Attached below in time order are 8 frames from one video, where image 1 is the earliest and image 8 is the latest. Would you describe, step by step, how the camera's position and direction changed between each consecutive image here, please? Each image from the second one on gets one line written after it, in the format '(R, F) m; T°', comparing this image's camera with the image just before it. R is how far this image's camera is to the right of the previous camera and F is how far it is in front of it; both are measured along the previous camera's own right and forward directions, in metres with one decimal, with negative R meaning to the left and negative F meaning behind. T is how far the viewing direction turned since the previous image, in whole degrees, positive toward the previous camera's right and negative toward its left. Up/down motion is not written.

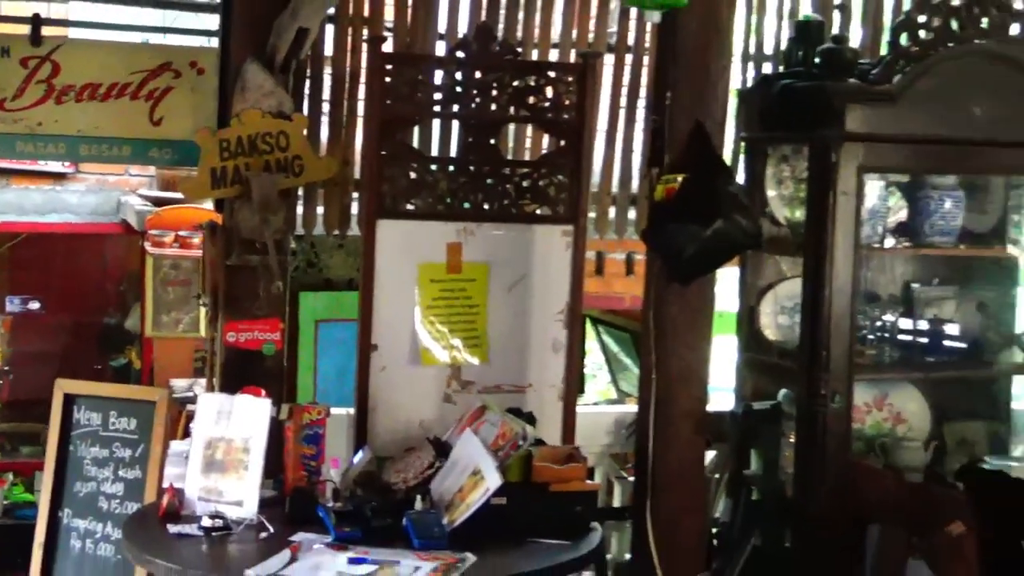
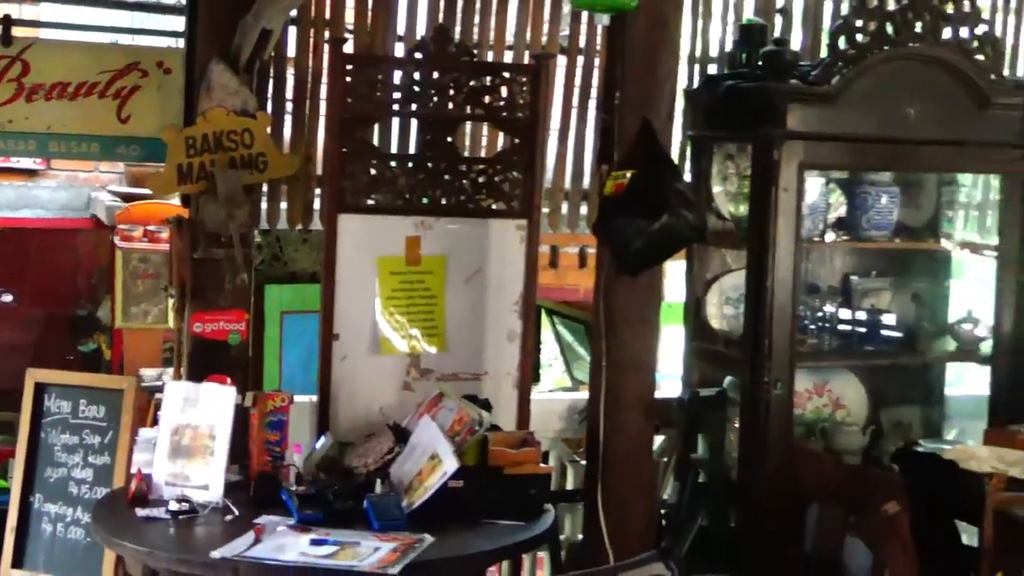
(+0.1, -0.1) m; +1°
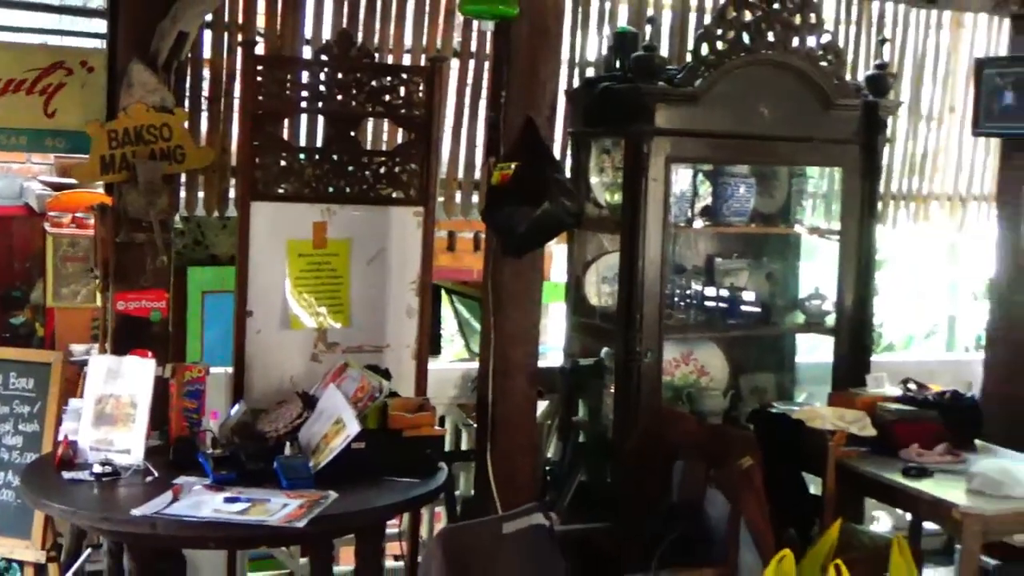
(+0.3, -0.3) m; +2°
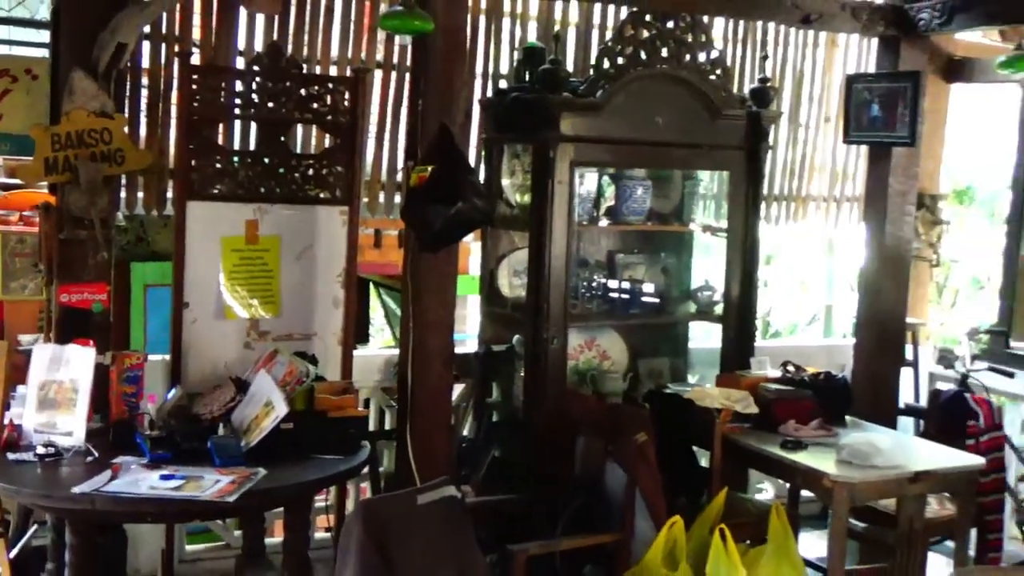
(+0.3, -0.2) m; +2°
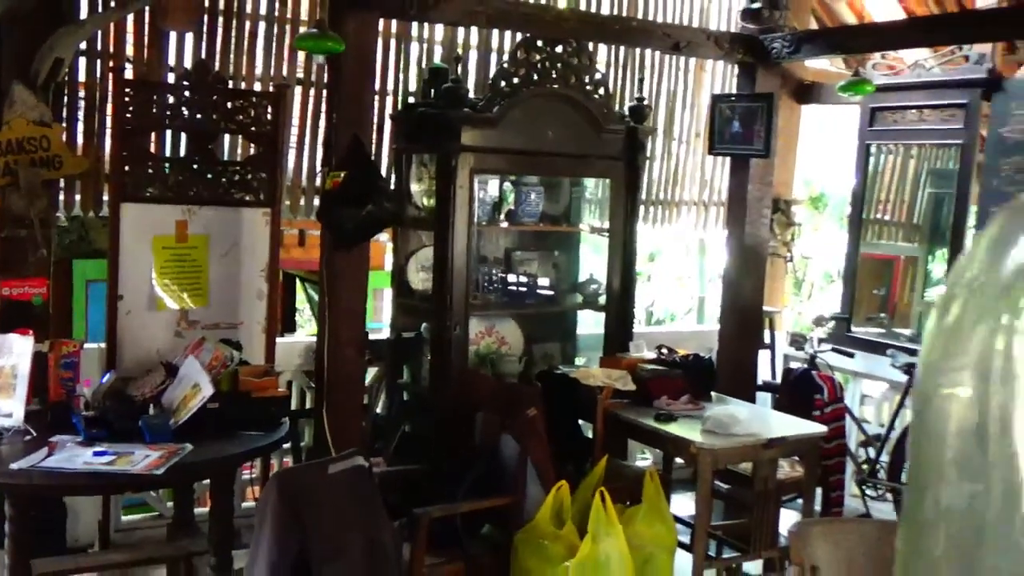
(+0.3, -0.4) m; +3°
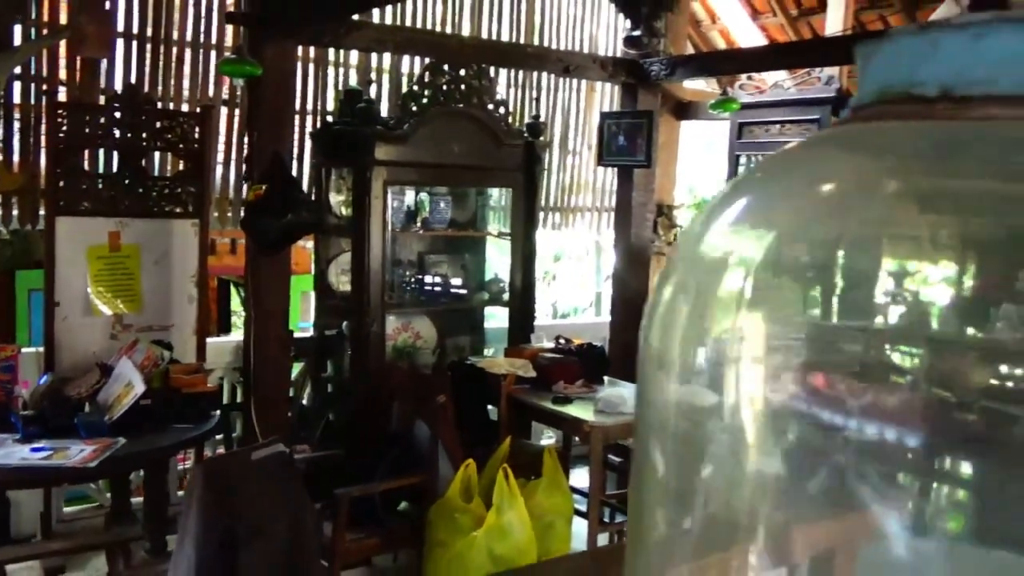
(+0.3, -0.4) m; +3°
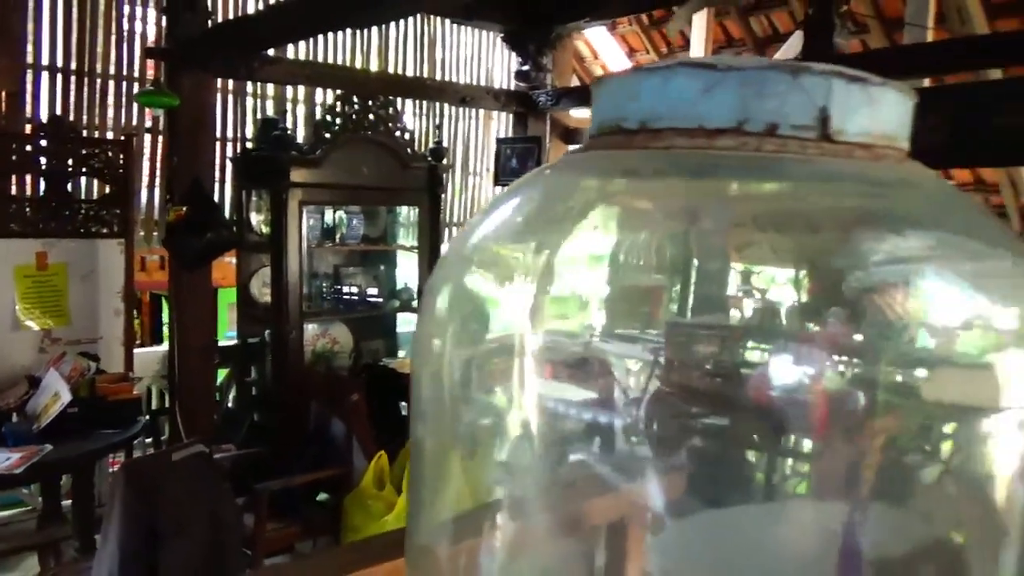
(+0.3, -0.4) m; +5°
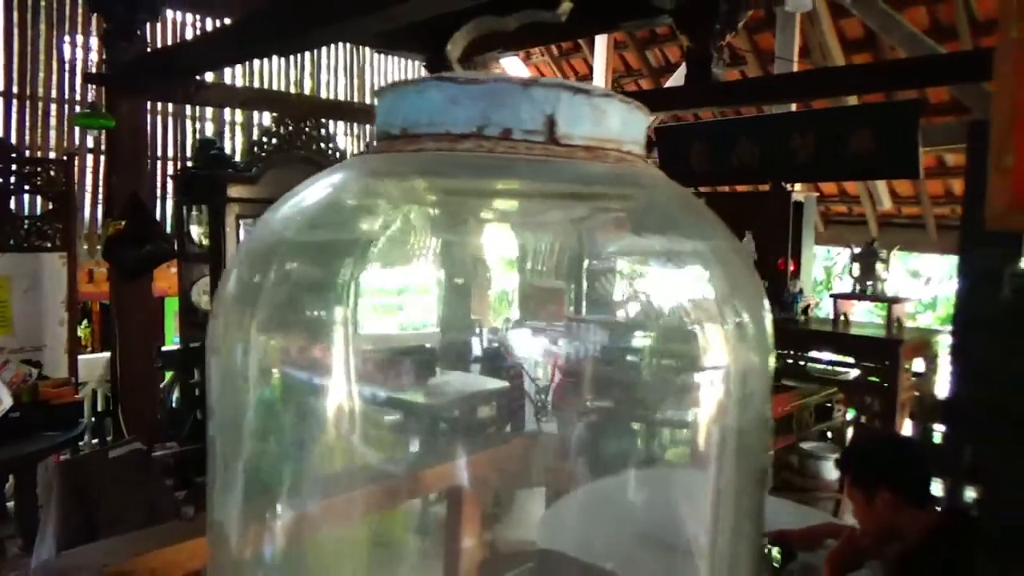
(+0.2, -0.4) m; +5°
